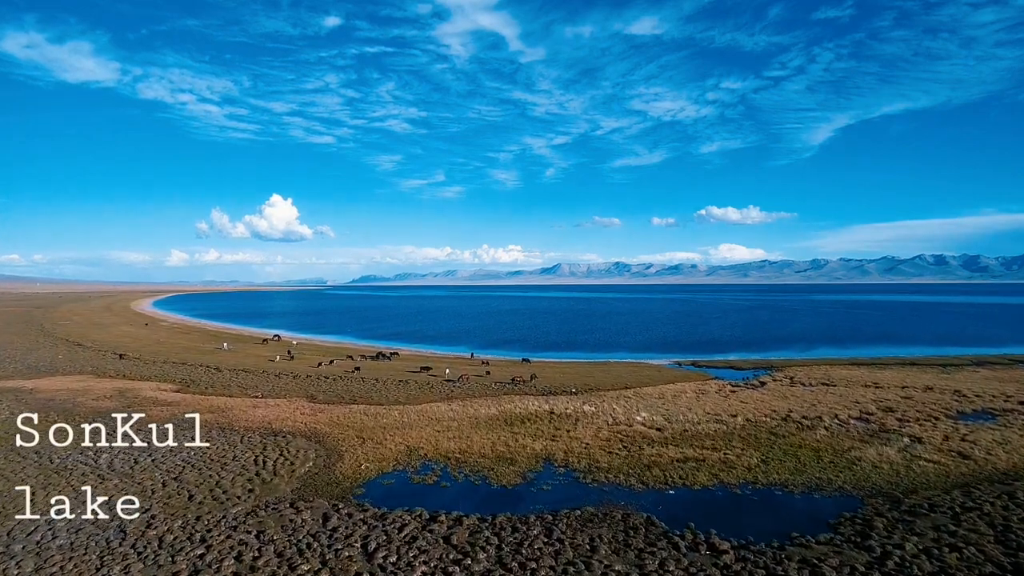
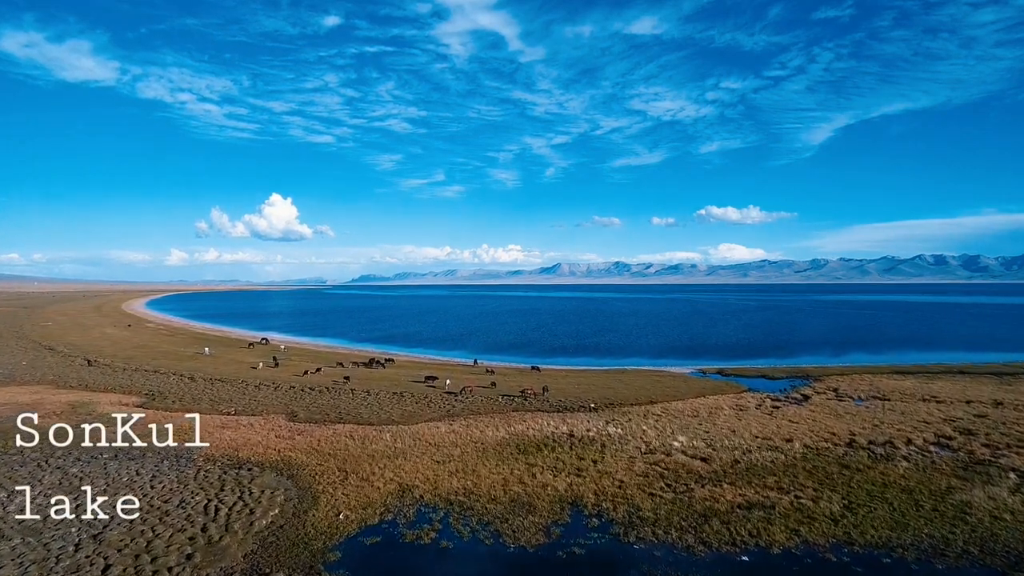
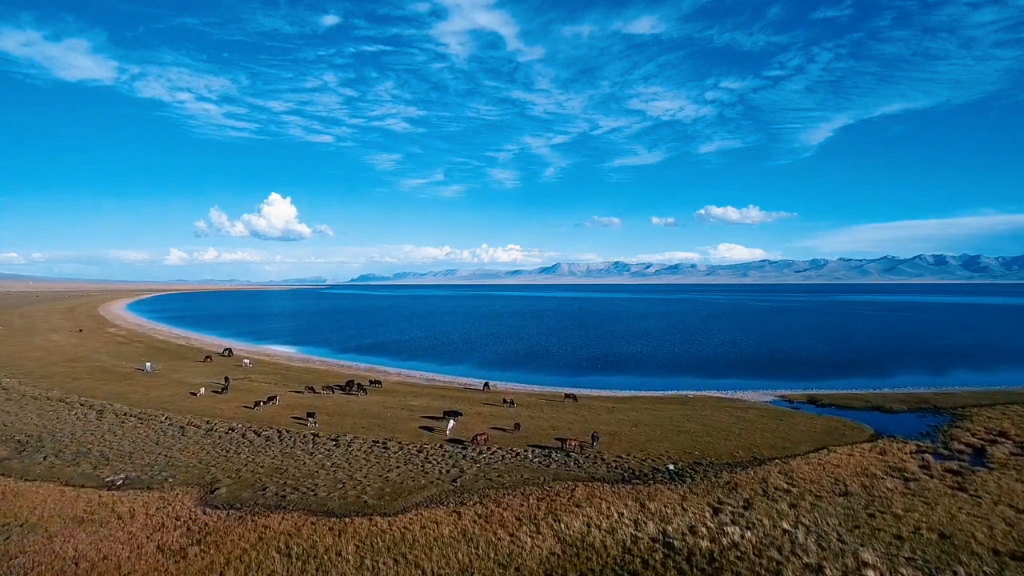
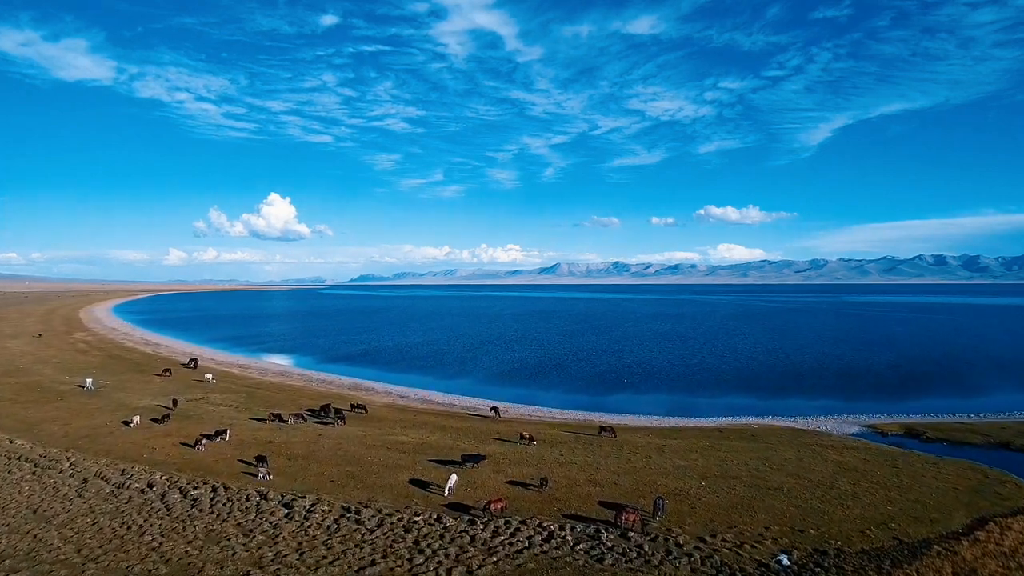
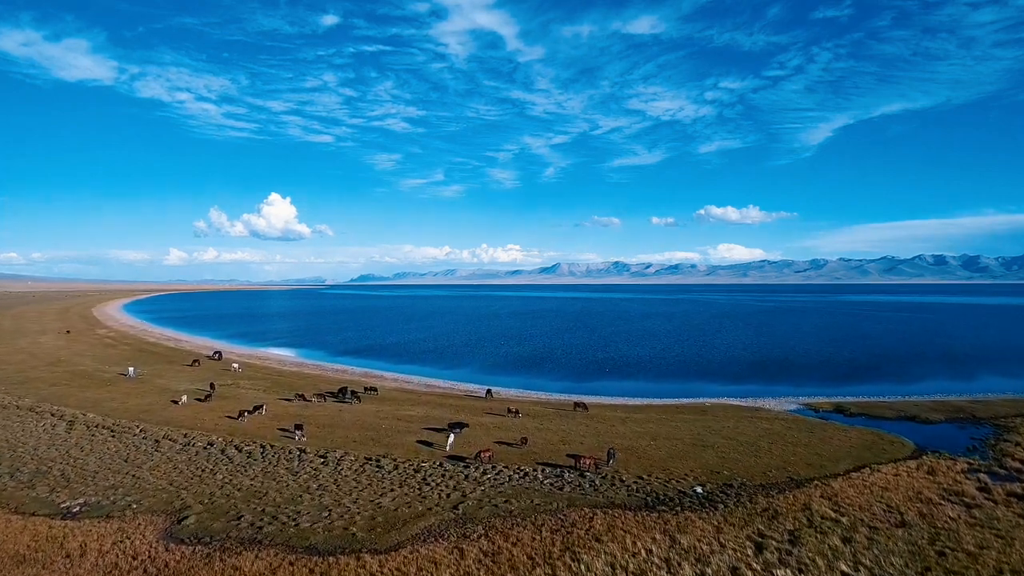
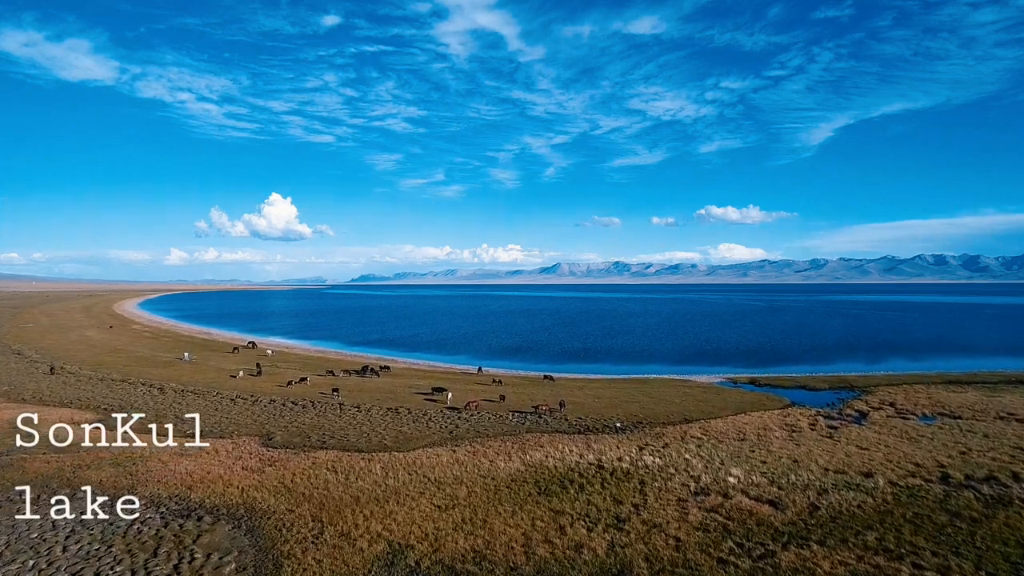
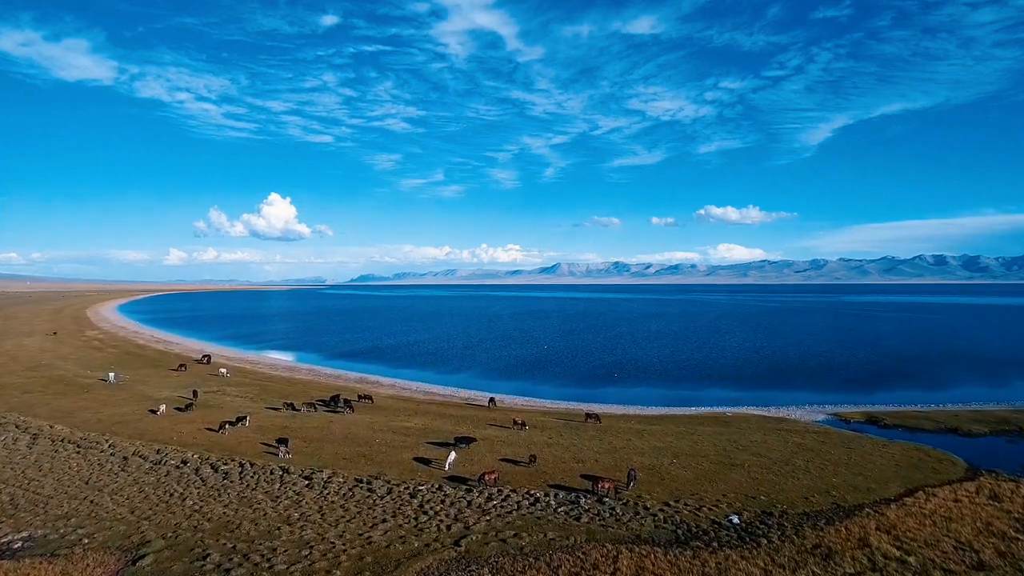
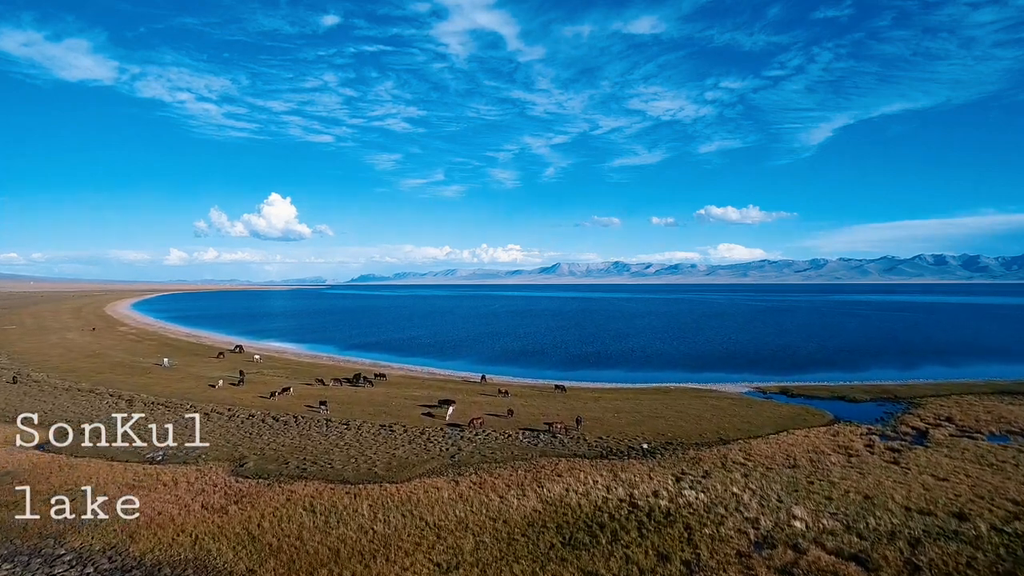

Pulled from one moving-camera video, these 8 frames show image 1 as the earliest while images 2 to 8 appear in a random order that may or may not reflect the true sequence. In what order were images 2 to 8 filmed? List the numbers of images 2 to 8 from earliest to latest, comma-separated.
2, 6, 8, 3, 5, 7, 4
